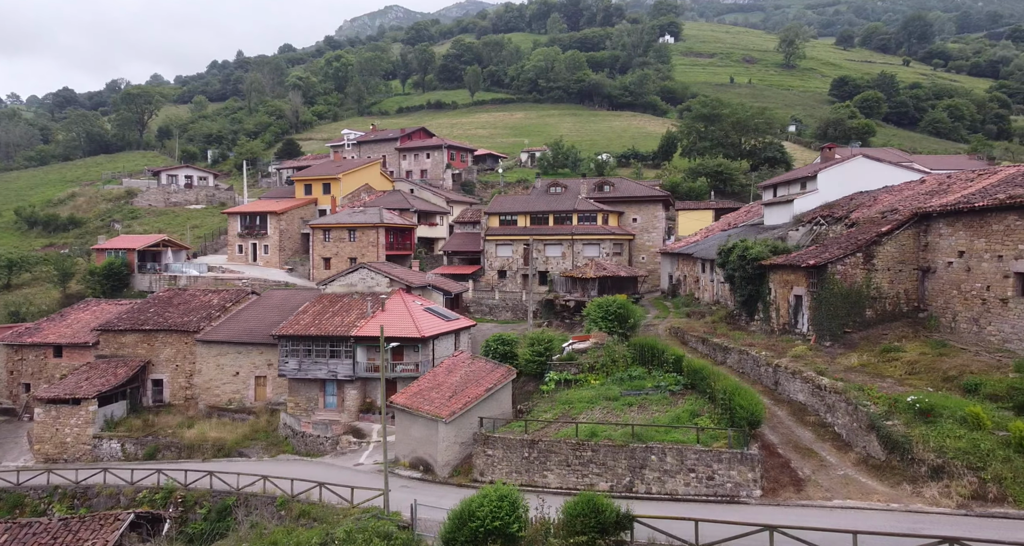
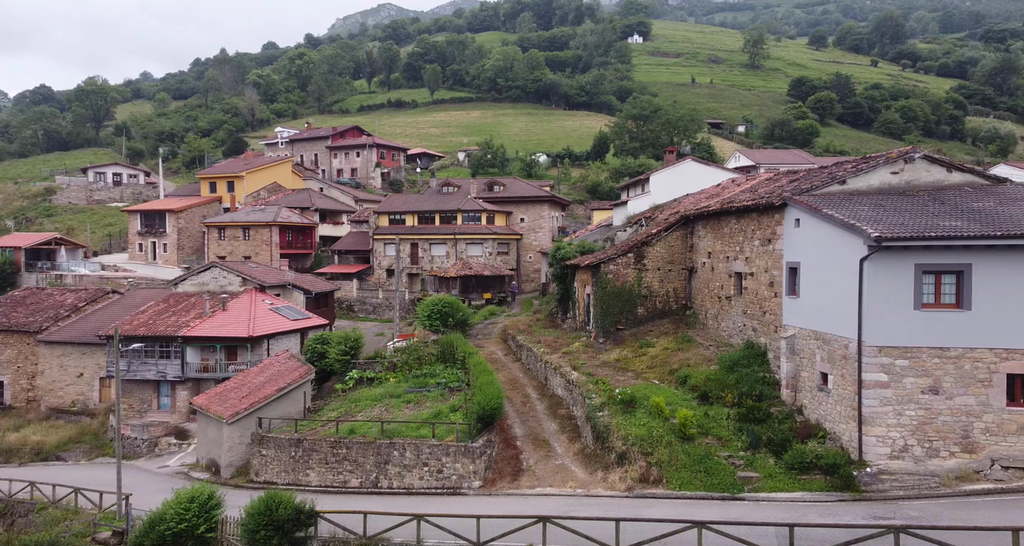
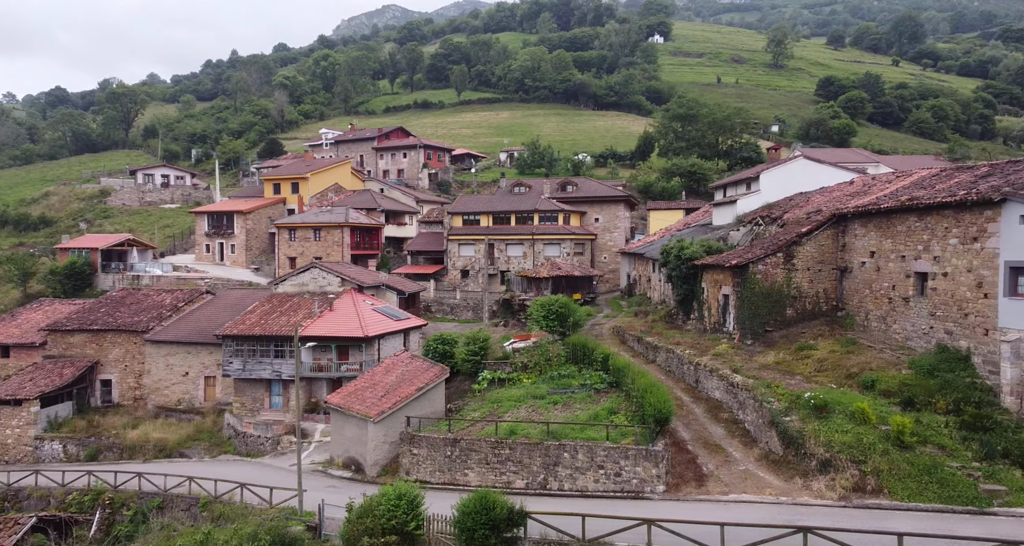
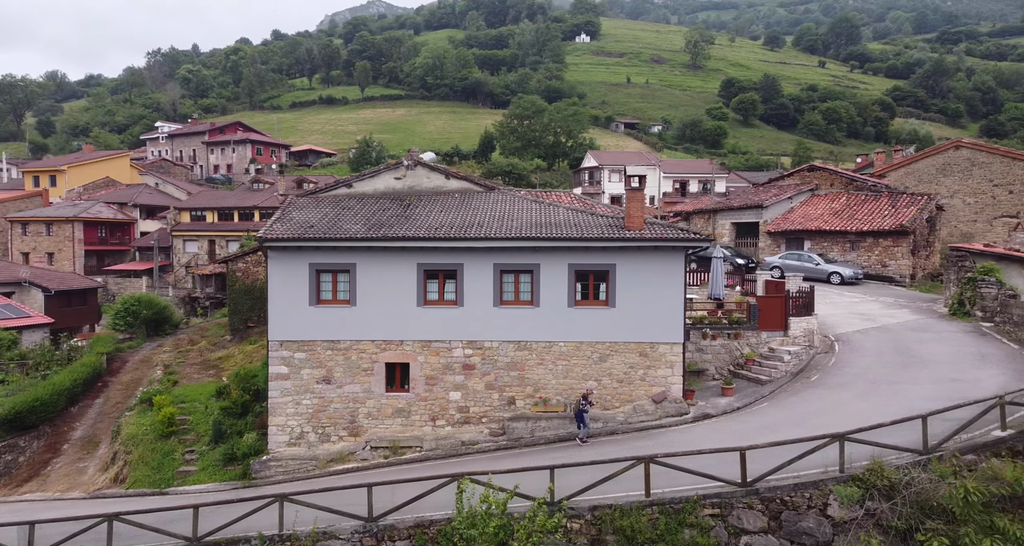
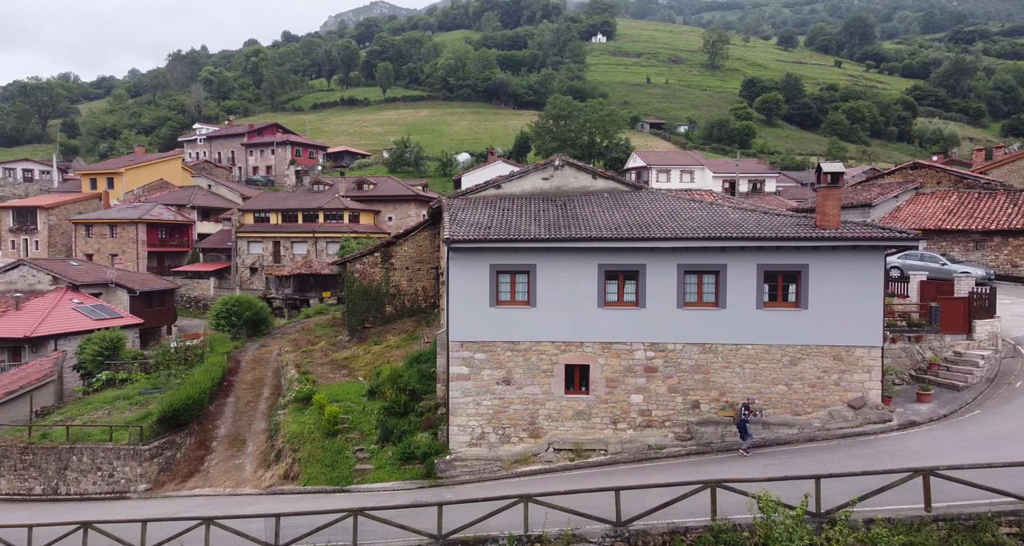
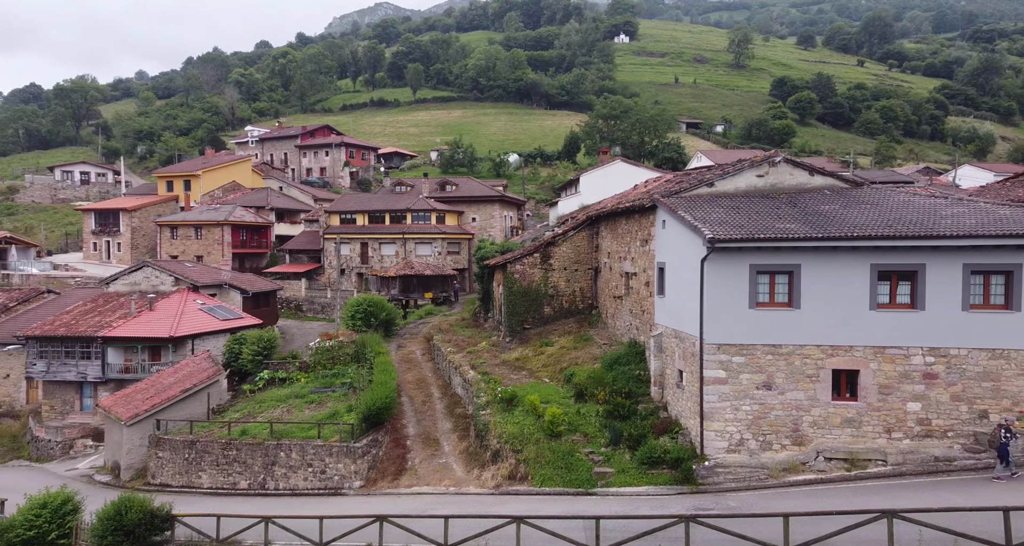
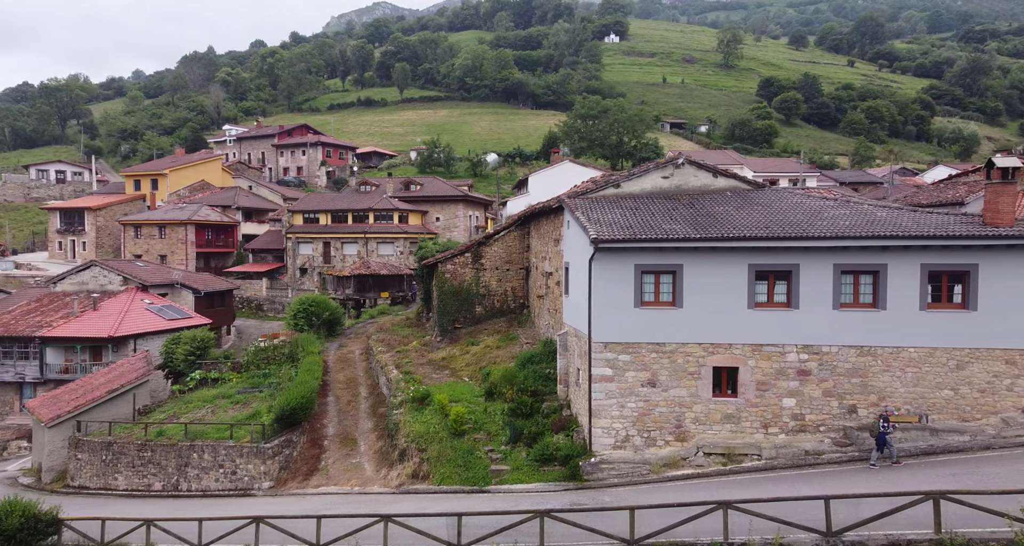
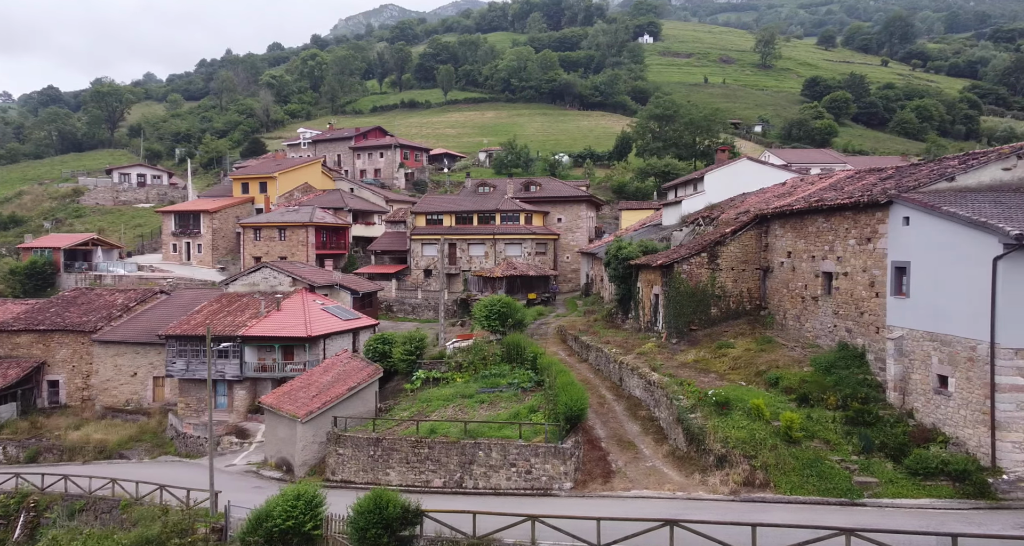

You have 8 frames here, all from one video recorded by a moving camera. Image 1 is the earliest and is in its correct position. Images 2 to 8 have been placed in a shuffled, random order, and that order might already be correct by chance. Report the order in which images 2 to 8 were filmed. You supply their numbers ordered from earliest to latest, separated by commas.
3, 8, 2, 6, 7, 5, 4
